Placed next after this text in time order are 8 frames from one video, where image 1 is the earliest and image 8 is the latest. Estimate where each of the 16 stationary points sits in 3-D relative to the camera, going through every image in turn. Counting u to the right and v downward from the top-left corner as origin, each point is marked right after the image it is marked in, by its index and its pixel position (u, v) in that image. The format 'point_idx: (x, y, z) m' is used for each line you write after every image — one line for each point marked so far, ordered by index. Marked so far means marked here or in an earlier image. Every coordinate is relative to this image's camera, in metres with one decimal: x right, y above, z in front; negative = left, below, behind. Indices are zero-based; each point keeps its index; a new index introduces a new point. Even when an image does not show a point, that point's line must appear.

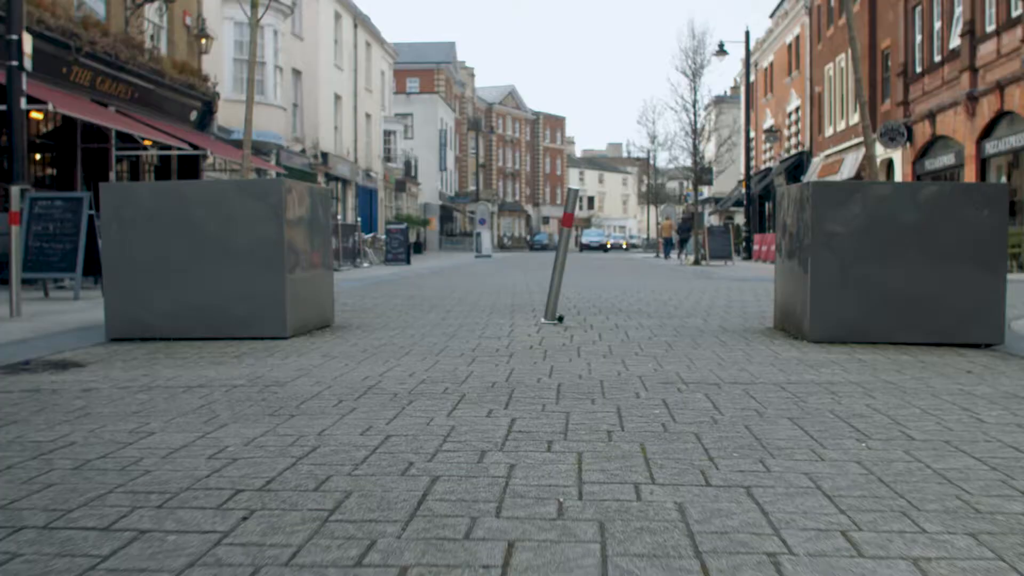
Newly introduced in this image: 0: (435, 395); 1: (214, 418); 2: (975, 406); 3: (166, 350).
0: (-0.3, -0.4, +3.5) m
1: (-0.9, -0.4, +3.1) m
2: (+1.4, -0.4, +3.3) m
3: (-1.7, -0.3, +5.3) m
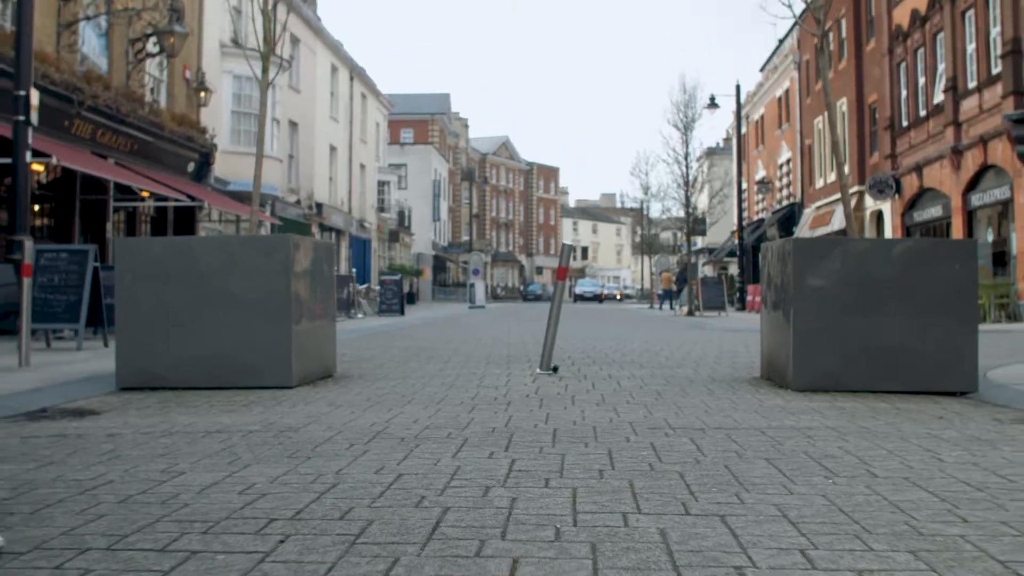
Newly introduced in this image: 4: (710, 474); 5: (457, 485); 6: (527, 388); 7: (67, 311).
0: (-0.3, -0.5, +3.7) m
1: (-0.9, -0.5, +3.3) m
2: (+1.4, -0.5, +3.5) m
3: (-1.7, -0.6, +5.5) m
4: (+0.6, -0.5, +3.1) m
5: (-0.1, -0.5, +2.9) m
6: (+0.1, -0.5, +5.8) m
7: (-3.7, -0.2, +8.9) m
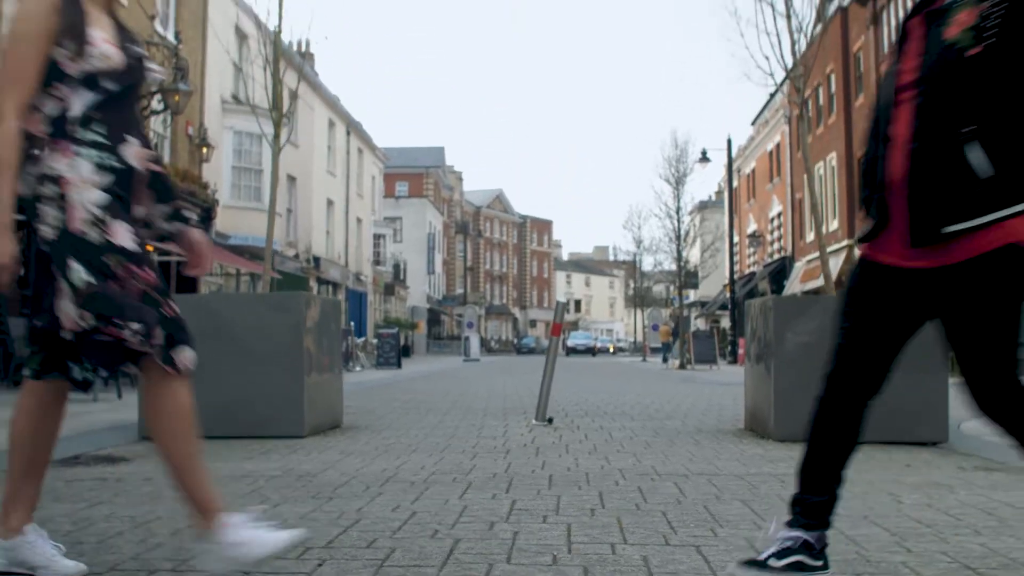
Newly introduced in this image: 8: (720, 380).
0: (-0.3, -0.8, +4.1) m
1: (-0.9, -0.7, +3.7) m
2: (+1.4, -0.8, +3.9) m
3: (-1.7, -0.9, +5.9) m
4: (+0.6, -0.7, +3.5) m
5: (-0.1, -0.7, +3.3) m
6: (+0.1, -0.9, +6.2) m
7: (-3.7, -0.7, +9.2) m
8: (+3.3, -1.5, +17.0) m
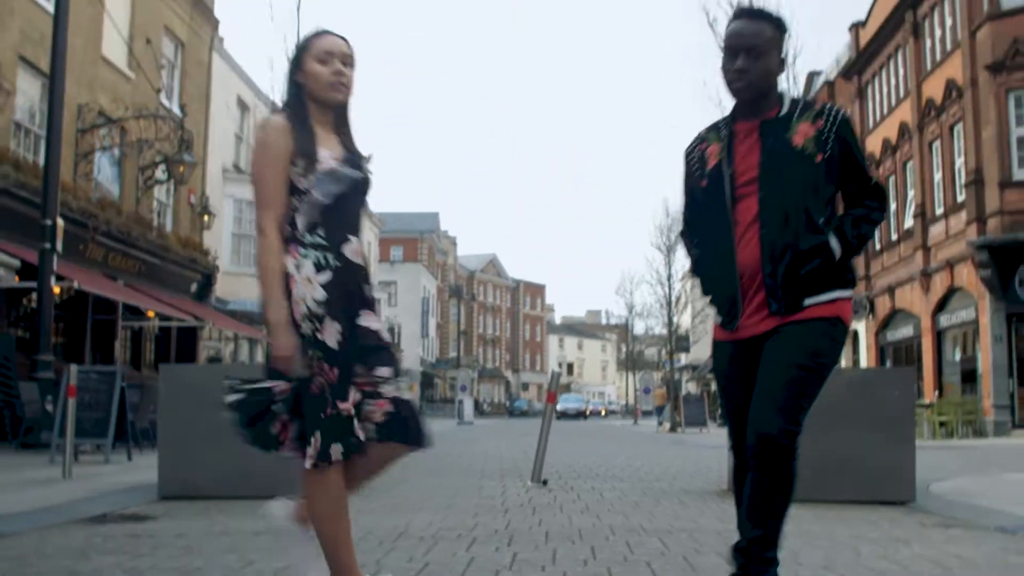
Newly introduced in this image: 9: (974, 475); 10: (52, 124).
0: (-0.3, -1.1, +4.5) m
1: (-0.9, -1.0, +4.1) m
2: (+1.4, -1.1, +4.3) m
3: (-1.8, -1.3, +6.2) m
4: (+0.6, -1.0, +3.9) m
5: (-0.1, -1.0, +3.7) m
6: (+0.1, -1.3, +6.6) m
7: (-3.8, -1.3, +9.6) m
8: (+3.2, -2.5, +17.4) m
9: (+4.1, -1.6, +9.3) m
10: (-5.9, +2.1, +13.6) m
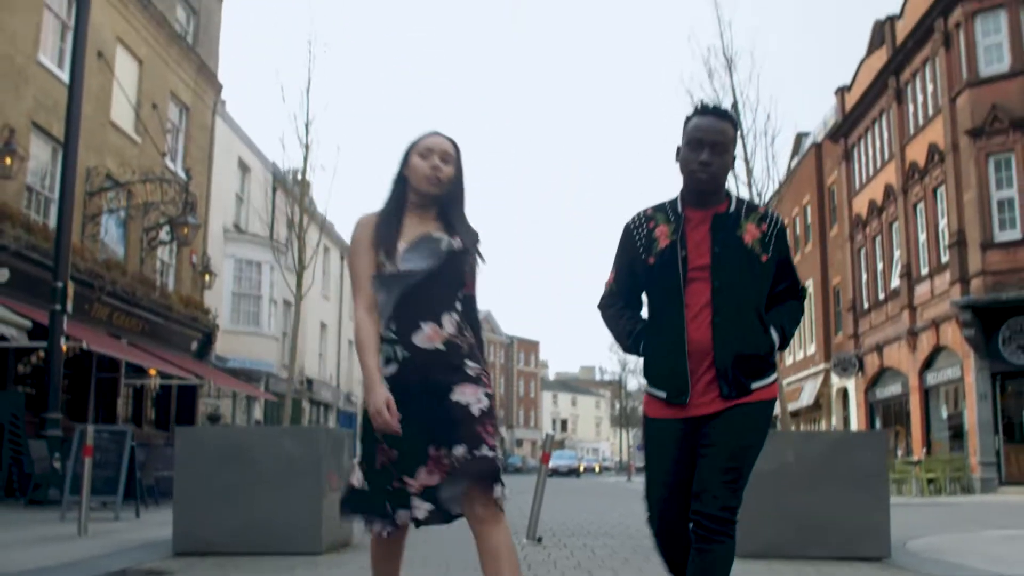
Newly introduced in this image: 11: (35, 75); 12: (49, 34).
0: (-0.3, -1.4, +4.9) m
1: (-0.9, -1.3, +4.5) m
2: (+1.4, -1.4, +4.7) m
3: (-1.8, -1.7, +6.6) m
4: (+0.6, -1.3, +4.3) m
5: (-0.1, -1.3, +4.1) m
6: (0.0, -1.7, +6.9) m
7: (-3.8, -1.9, +10.0) m
8: (+3.1, -3.5, +17.7) m
9: (+4.0, -2.2, +9.7) m
10: (-5.9, +1.3, +14.1) m
11: (-7.3, +3.3, +16.2) m
12: (-7.4, +4.1, +16.9) m
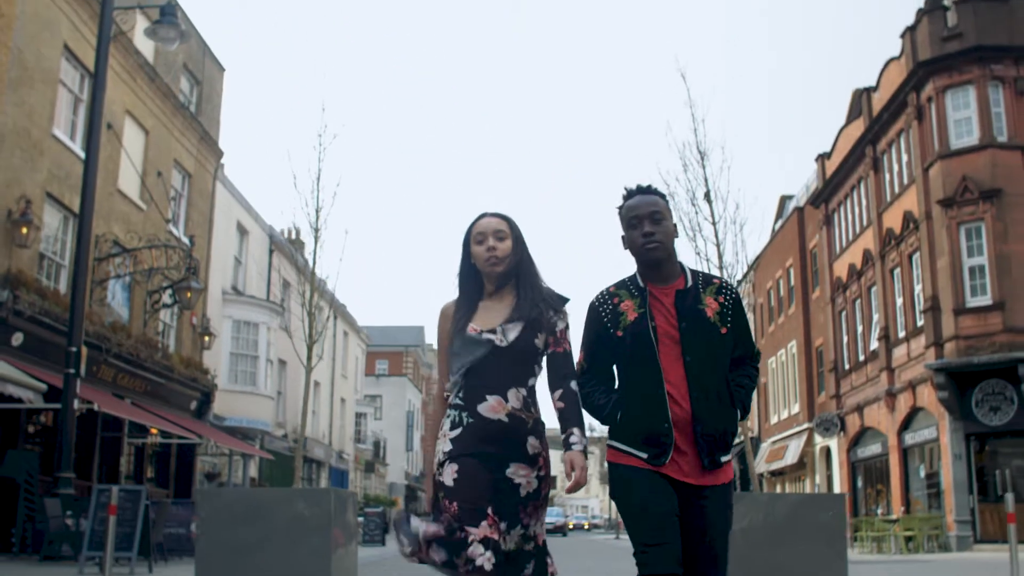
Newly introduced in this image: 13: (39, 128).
0: (-0.3, -1.8, +5.6) m
1: (-0.9, -1.7, +5.1) m
2: (+1.4, -1.8, +5.4) m
3: (-1.8, -2.2, +7.3) m
4: (+0.6, -1.7, +5.0) m
5: (-0.2, -1.7, +4.8) m
6: (0.0, -2.3, +7.6) m
7: (-3.9, -2.5, +10.6) m
8: (+3.0, -4.6, +18.3) m
9: (+3.9, -2.9, +10.4) m
10: (-6.1, +0.4, +14.8) m
11: (-7.5, +2.3, +17.1) m
12: (-7.5, +3.0, +17.8) m
13: (-7.4, +2.5, +16.7) m
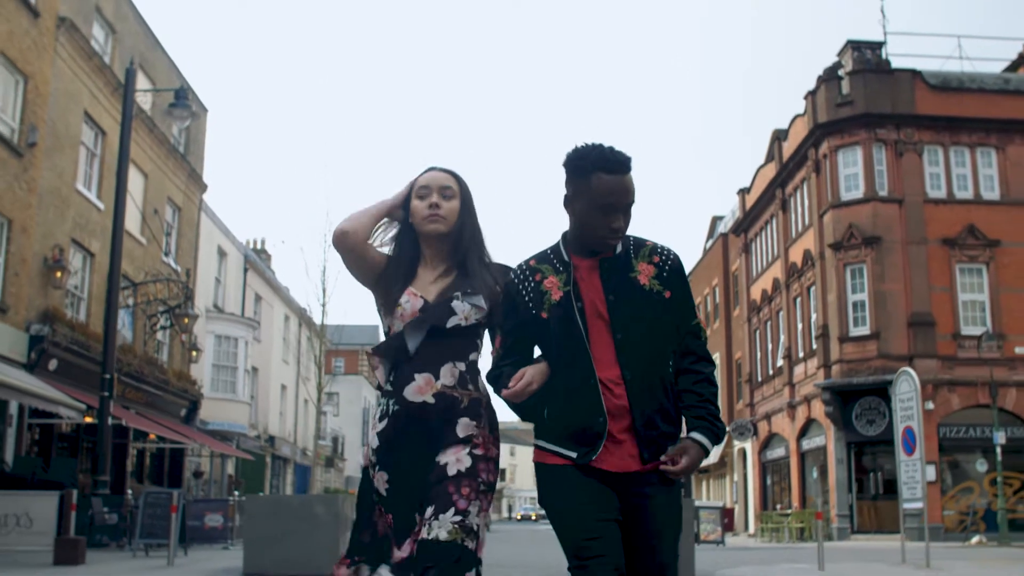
0: (-0.7, -2.6, +9.1) m
1: (-1.3, -2.5, +8.6) m
2: (+1.0, -2.6, +9.0) m
3: (-2.3, -3.0, +10.7) m
4: (+0.2, -2.5, +8.5) m
5: (-0.6, -2.4, +8.3) m
6: (-0.5, -3.0, +11.1) m
7: (-4.5, -3.2, +13.9) m
8: (+1.9, -5.3, +21.9) m
9: (+3.3, -3.7, +14.1) m
10: (-6.9, -0.2, +18.0) m
11: (-8.3, +1.7, +20.2) m
12: (-8.5, +2.5, +20.9) m
13: (-8.3, +1.9, +19.8) m
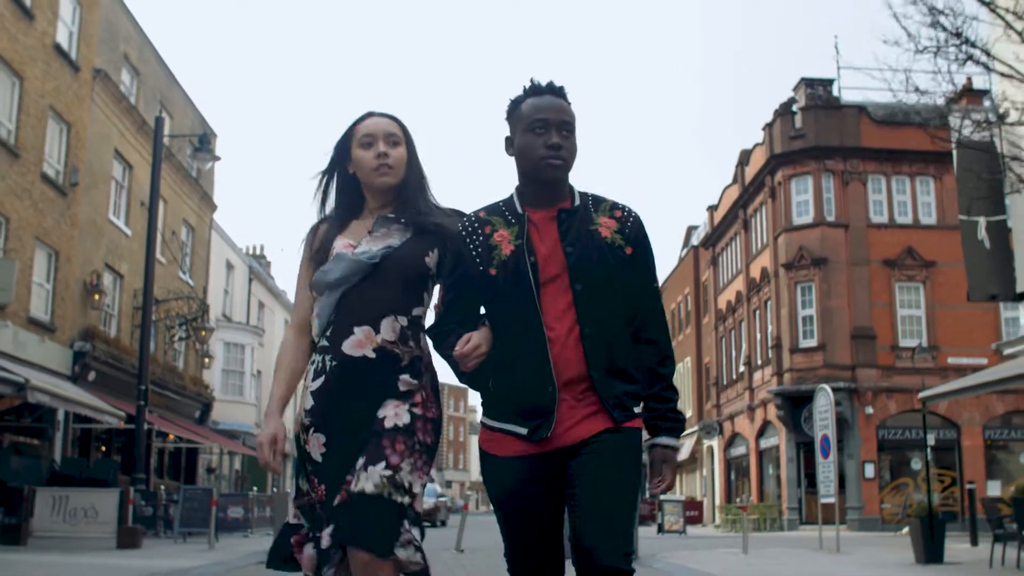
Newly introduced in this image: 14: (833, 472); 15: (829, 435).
0: (-1.0, -3.1, +11.8) m
1: (-1.6, -3.0, +11.3) m
2: (+0.7, -3.1, +11.8) m
3: (-2.6, -3.5, +13.4) m
4: (-0.1, -3.0, +11.2) m
5: (-0.8, -3.0, +11.0) m
6: (-0.8, -3.5, +13.9) m
7: (-4.9, -3.7, +16.6) m
8: (+1.5, -5.8, +24.7) m
9: (+2.9, -4.2, +16.9) m
10: (-7.2, -0.7, +20.7) m
11: (-8.7, +1.3, +22.8) m
12: (-8.8, +2.1, +23.5) m
13: (-8.7, +1.5, +22.4) m
14: (+5.2, -3.0, +17.3) m
15: (+5.2, -2.4, +17.2) m
